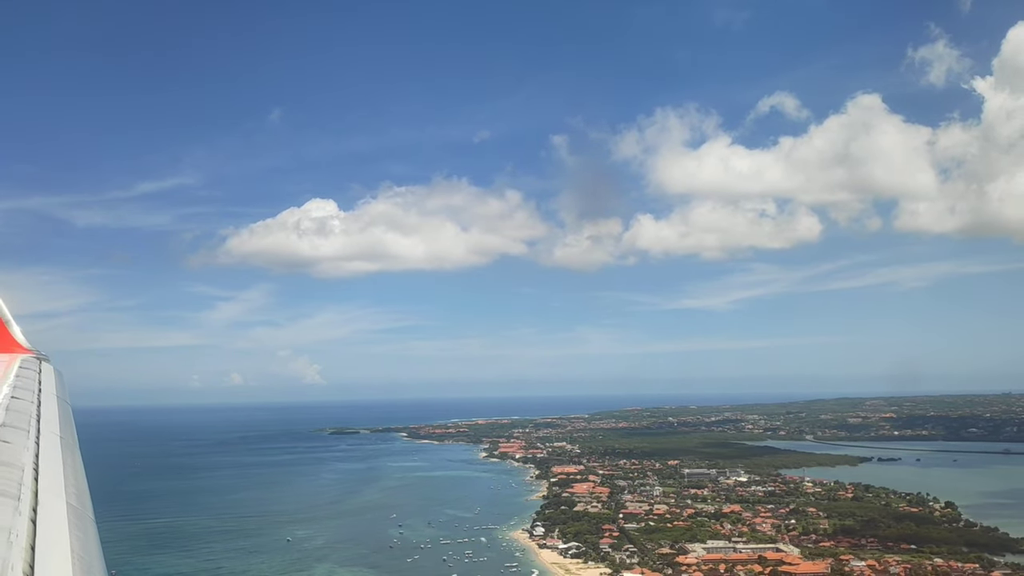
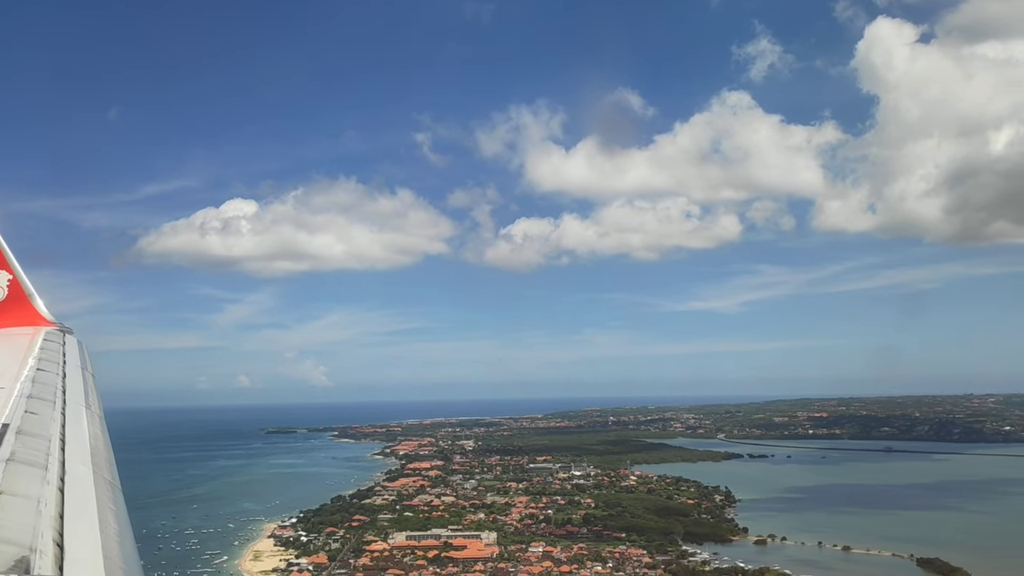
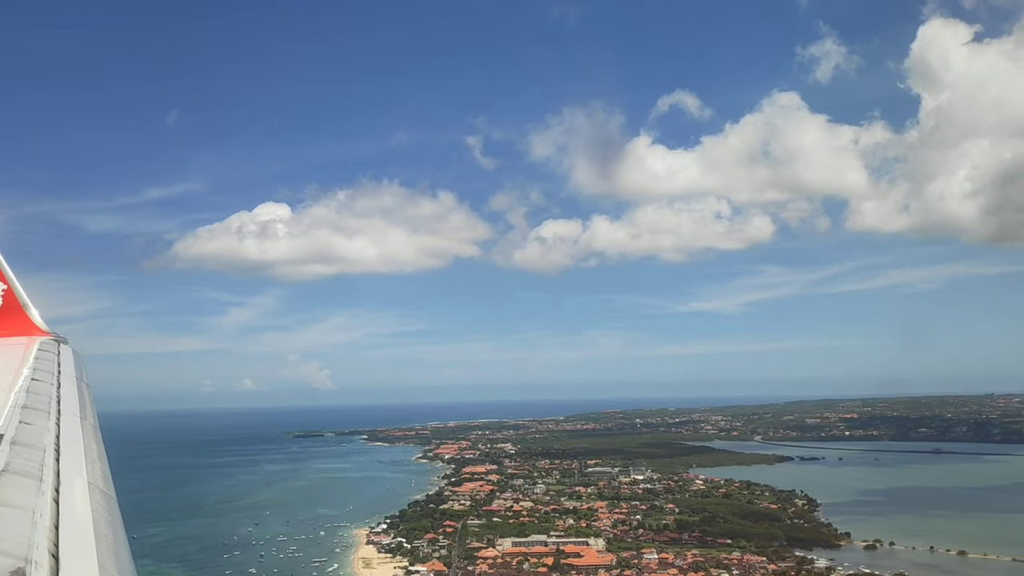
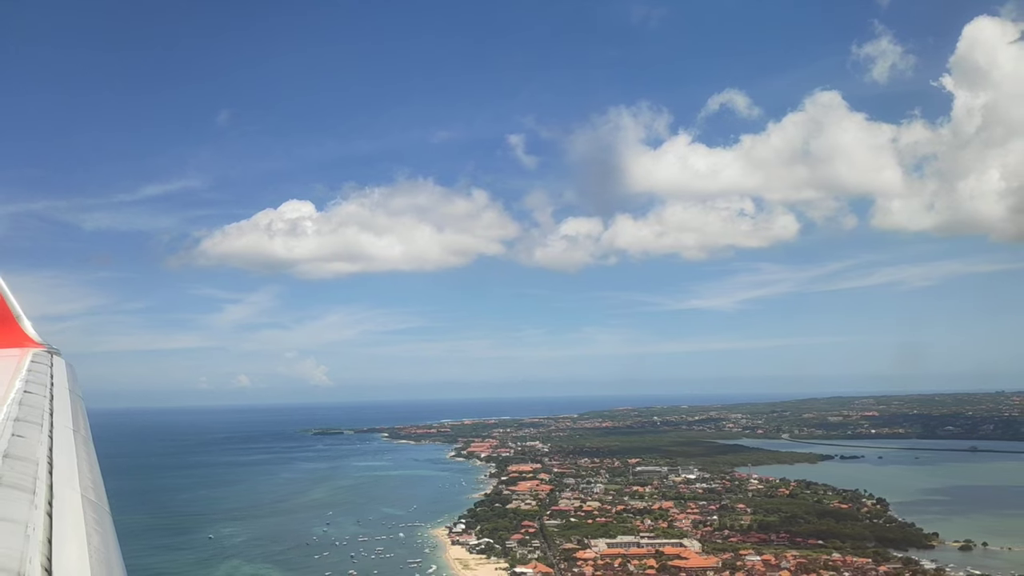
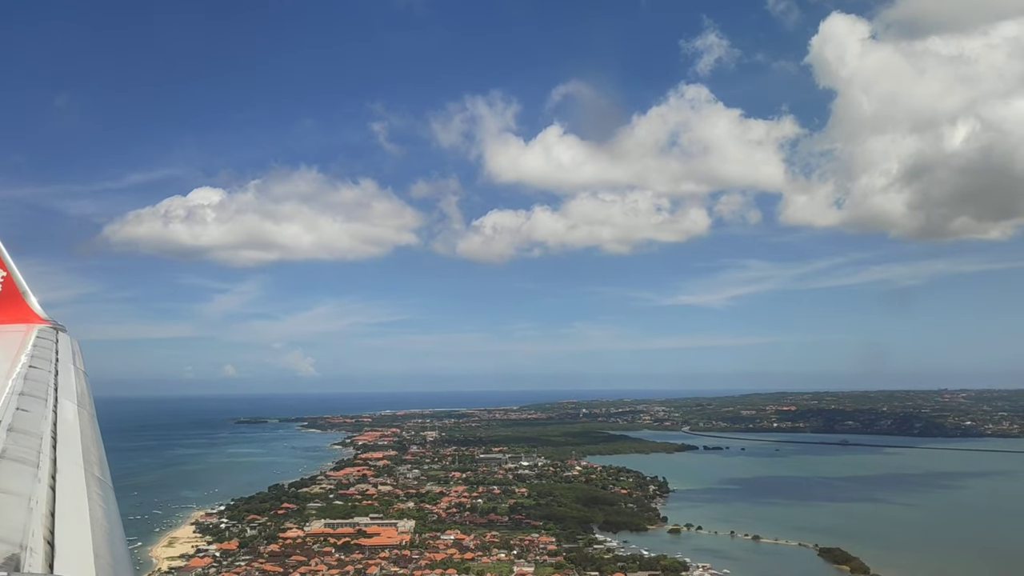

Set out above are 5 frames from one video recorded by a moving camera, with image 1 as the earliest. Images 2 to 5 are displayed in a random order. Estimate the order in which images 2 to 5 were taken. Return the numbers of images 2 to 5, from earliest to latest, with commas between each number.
4, 3, 2, 5
